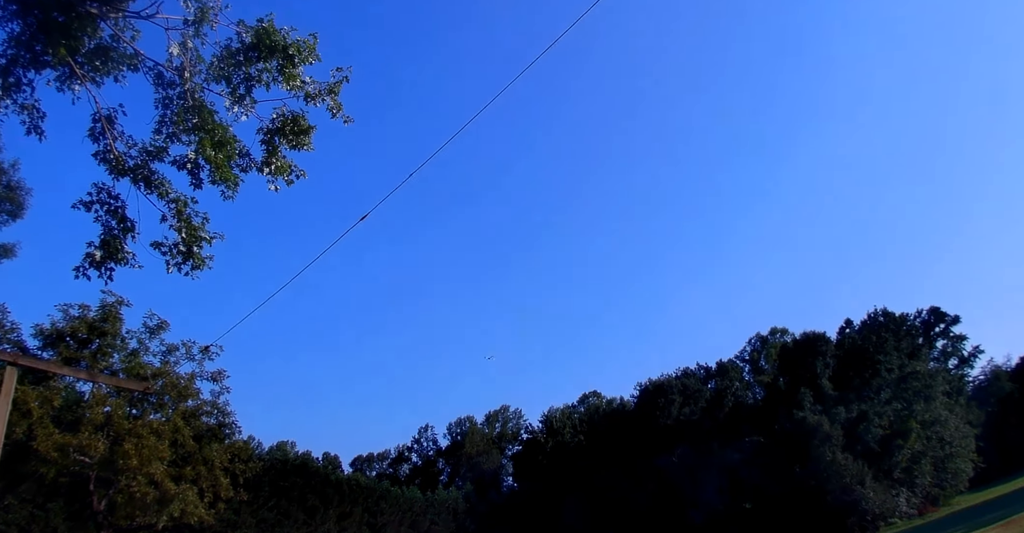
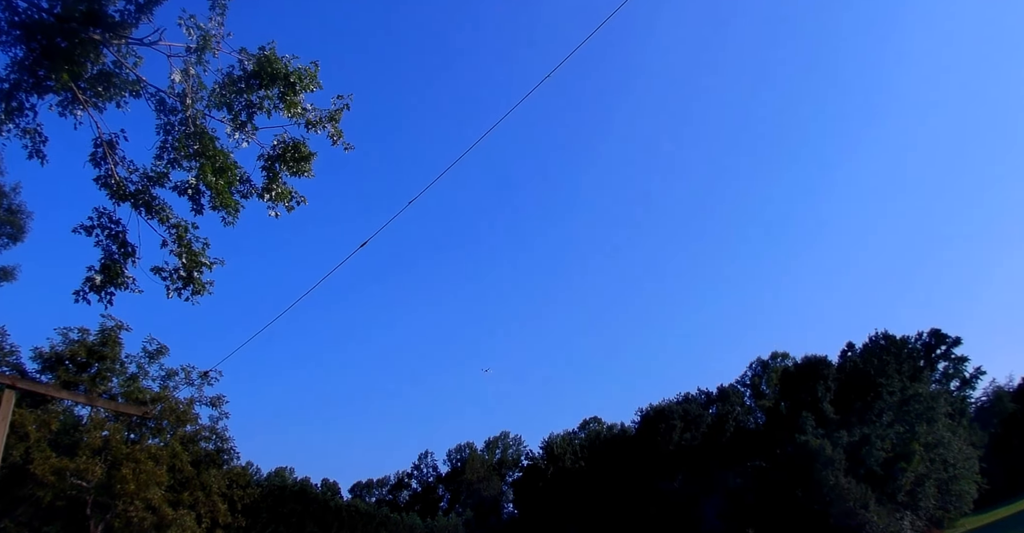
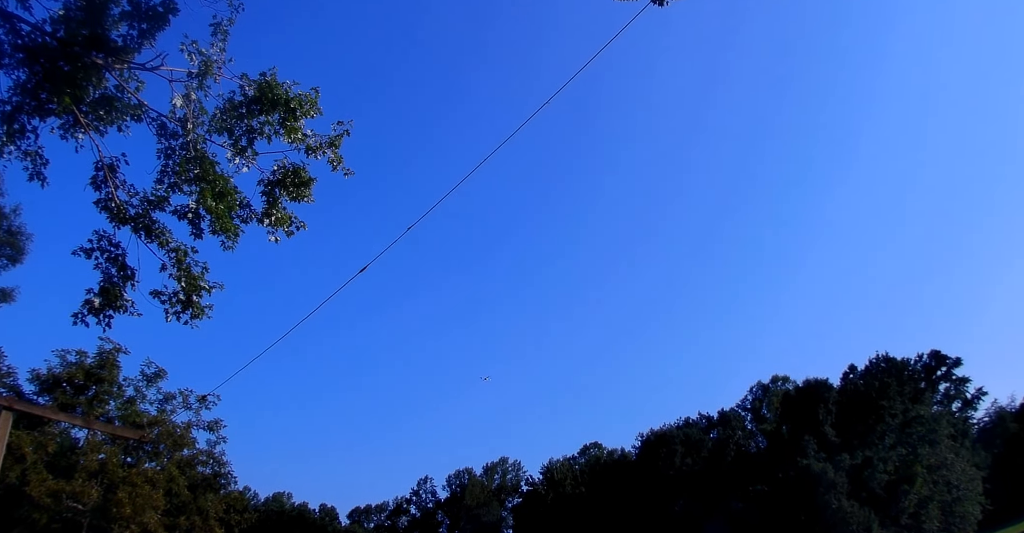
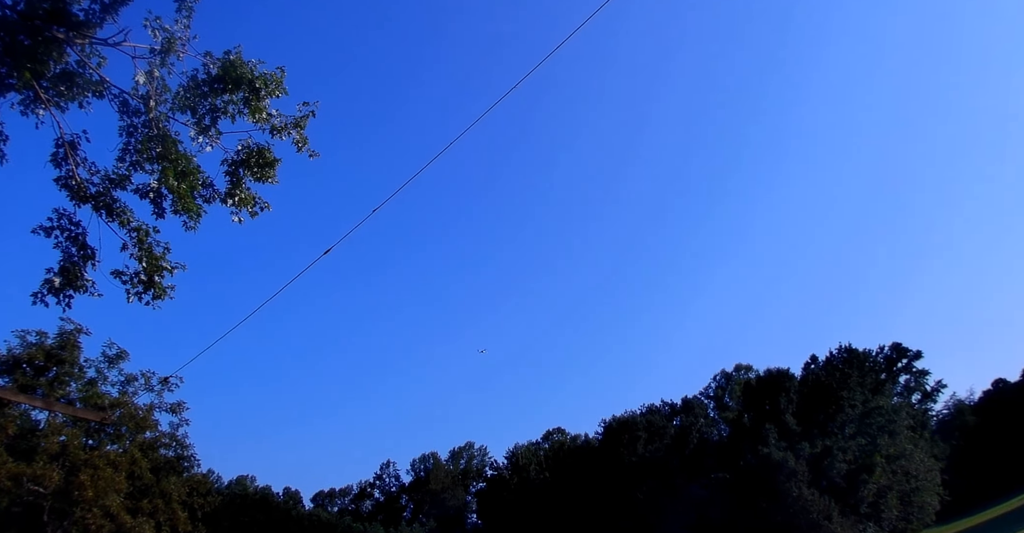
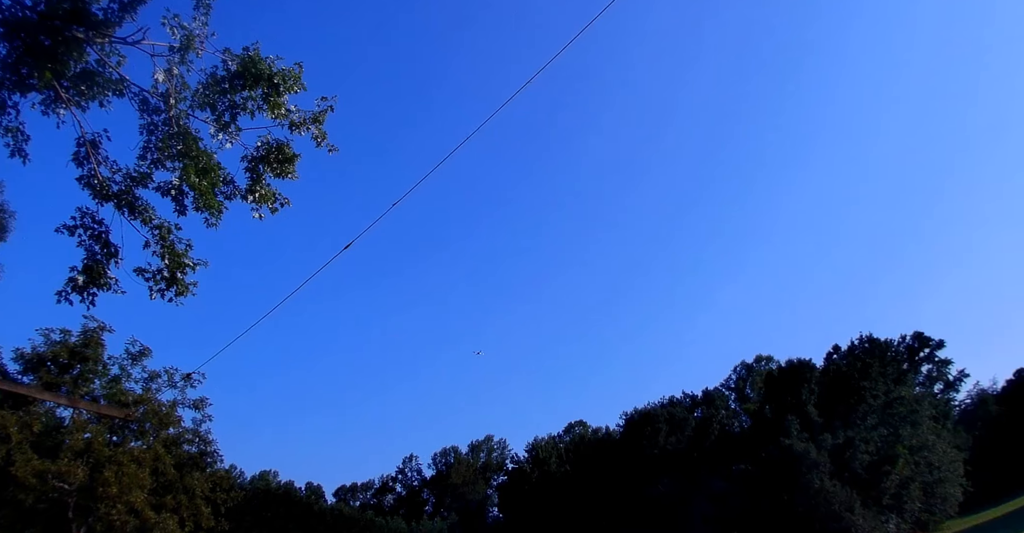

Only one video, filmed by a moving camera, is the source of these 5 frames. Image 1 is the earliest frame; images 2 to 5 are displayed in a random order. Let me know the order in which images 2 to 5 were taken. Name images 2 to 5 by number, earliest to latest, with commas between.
2, 3, 5, 4
